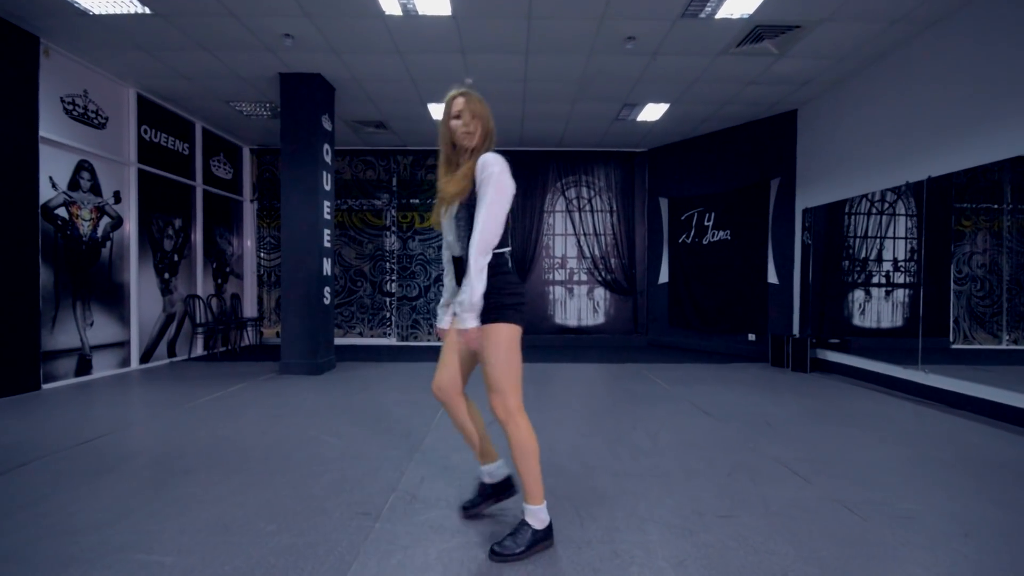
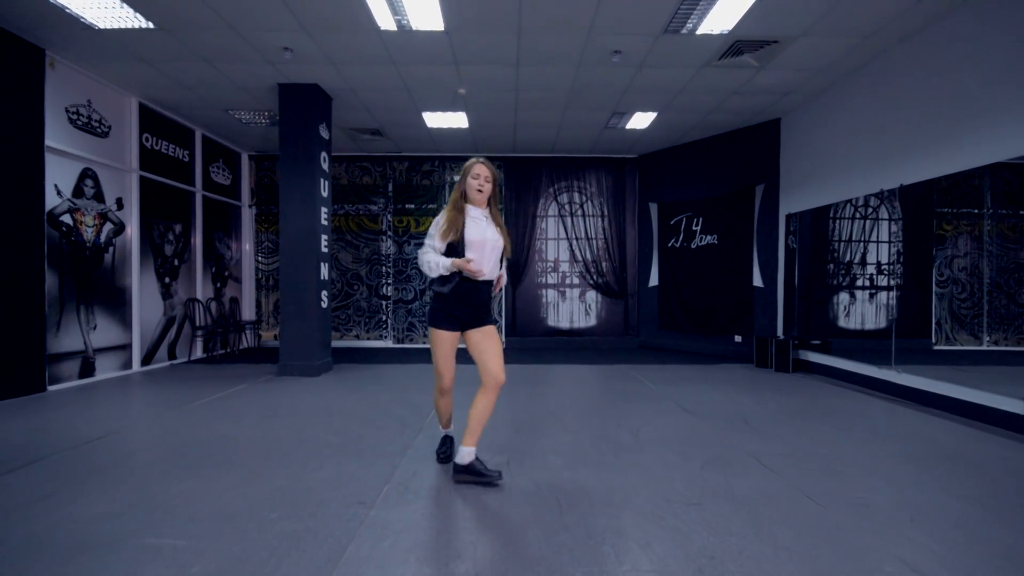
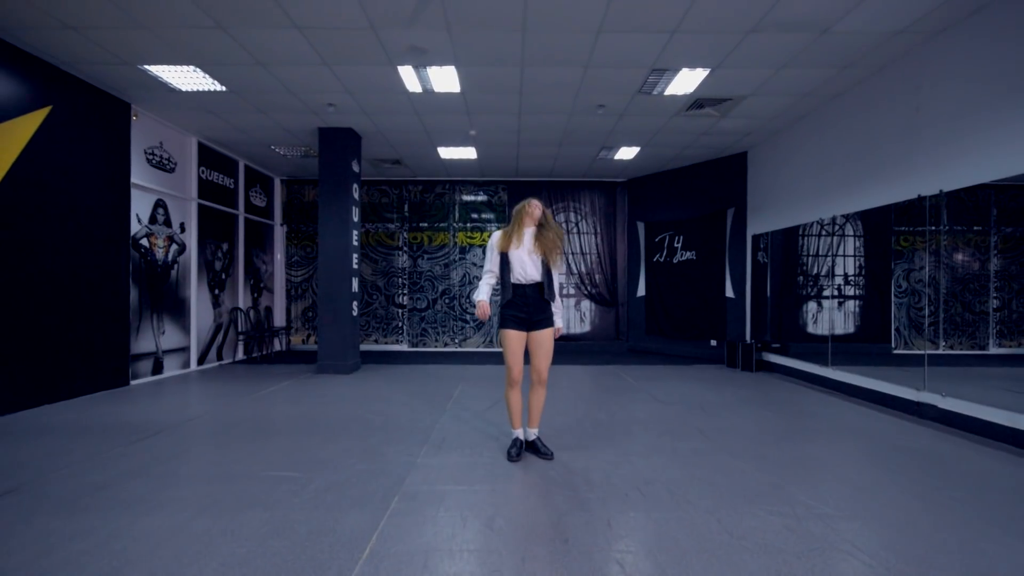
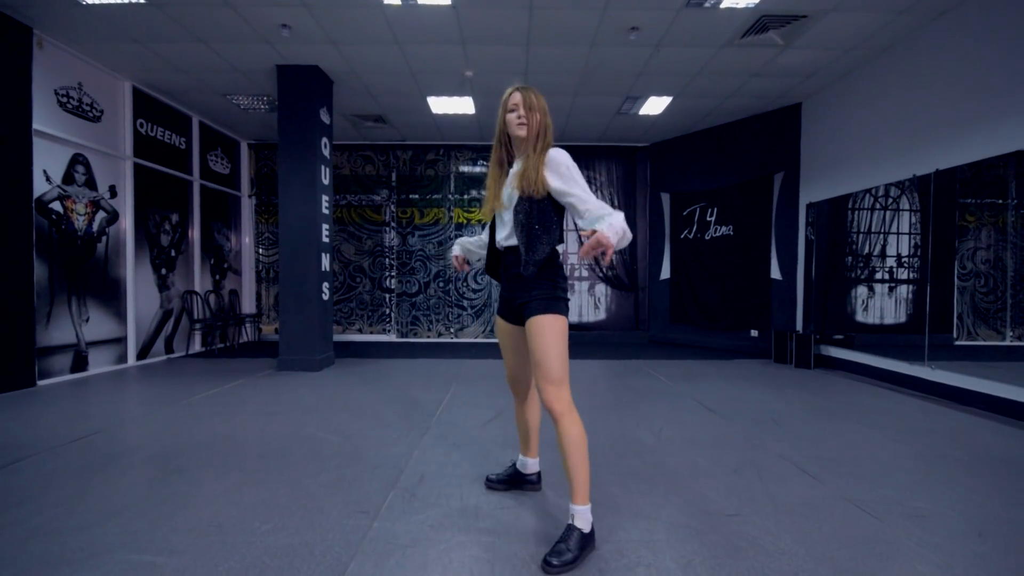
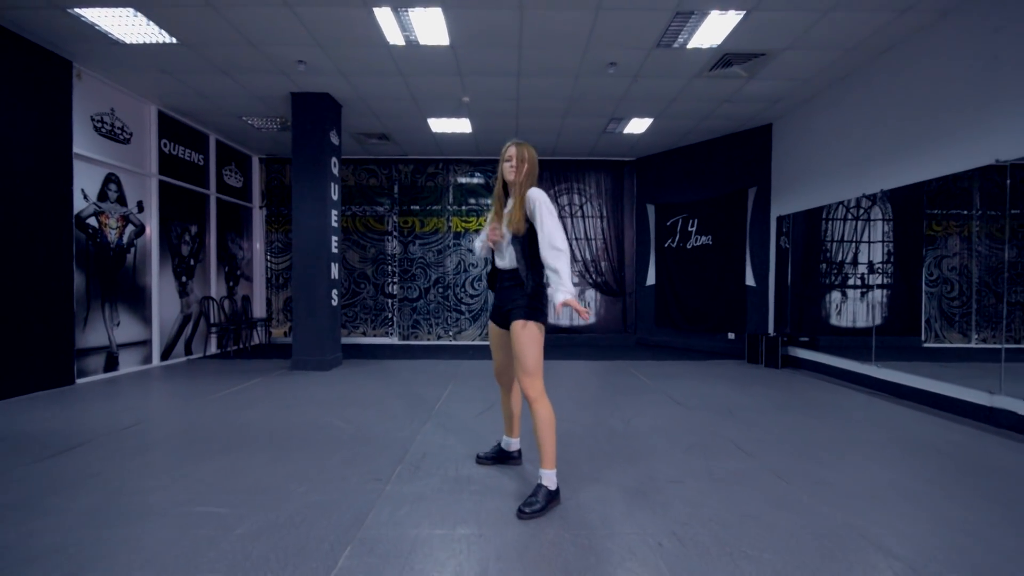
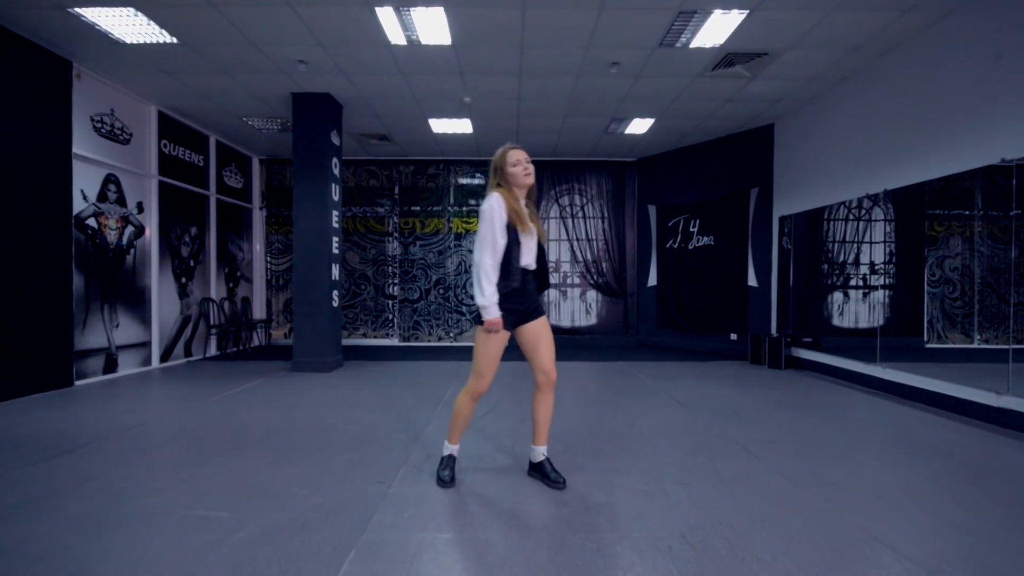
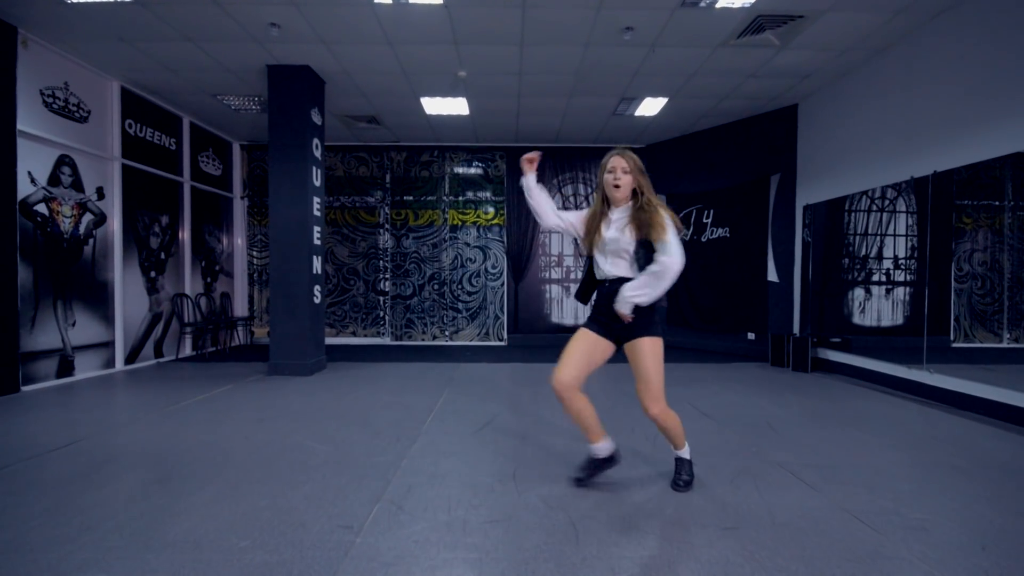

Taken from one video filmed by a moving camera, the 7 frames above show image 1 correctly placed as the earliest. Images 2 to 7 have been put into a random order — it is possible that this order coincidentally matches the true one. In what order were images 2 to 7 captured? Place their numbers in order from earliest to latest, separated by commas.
4, 5, 3, 6, 7, 2
